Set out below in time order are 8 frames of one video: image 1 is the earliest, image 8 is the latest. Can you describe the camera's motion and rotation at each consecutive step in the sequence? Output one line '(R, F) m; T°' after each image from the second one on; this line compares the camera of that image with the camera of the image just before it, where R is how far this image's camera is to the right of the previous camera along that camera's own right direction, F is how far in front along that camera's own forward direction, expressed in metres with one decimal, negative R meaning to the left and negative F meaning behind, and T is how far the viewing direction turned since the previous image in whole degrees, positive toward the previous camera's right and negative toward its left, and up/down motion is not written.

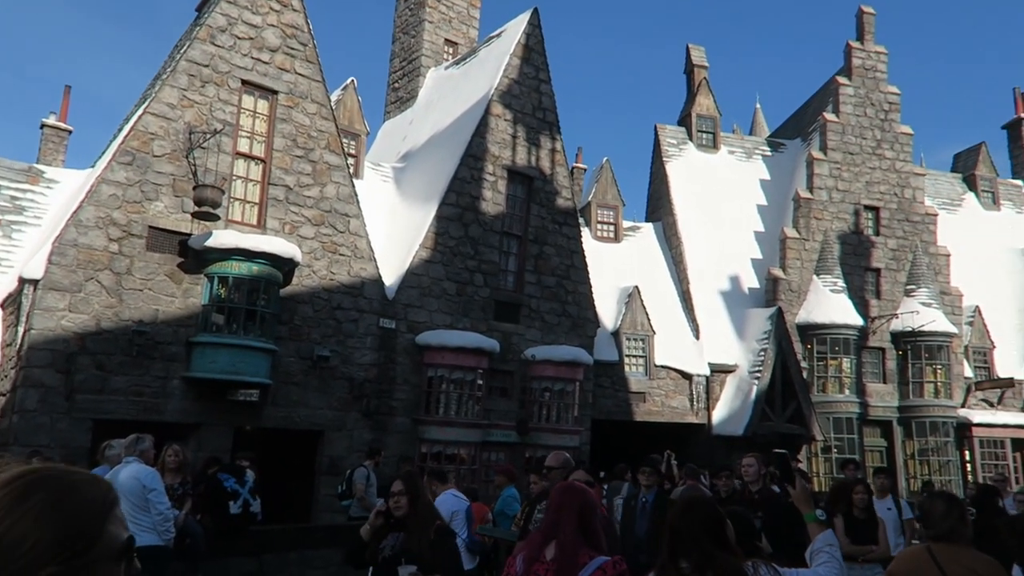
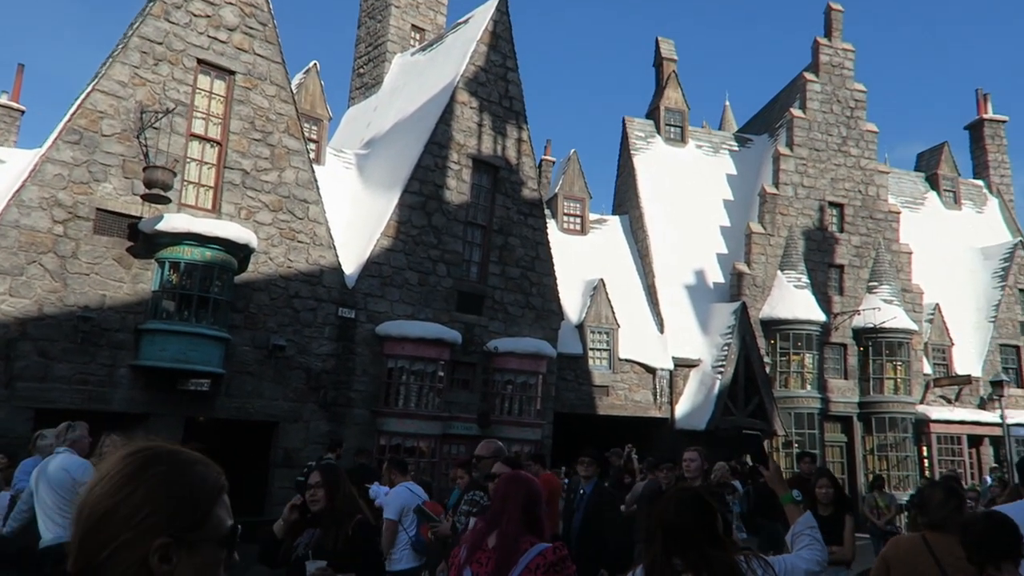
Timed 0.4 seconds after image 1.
(+0.1, +0.2) m; +2°
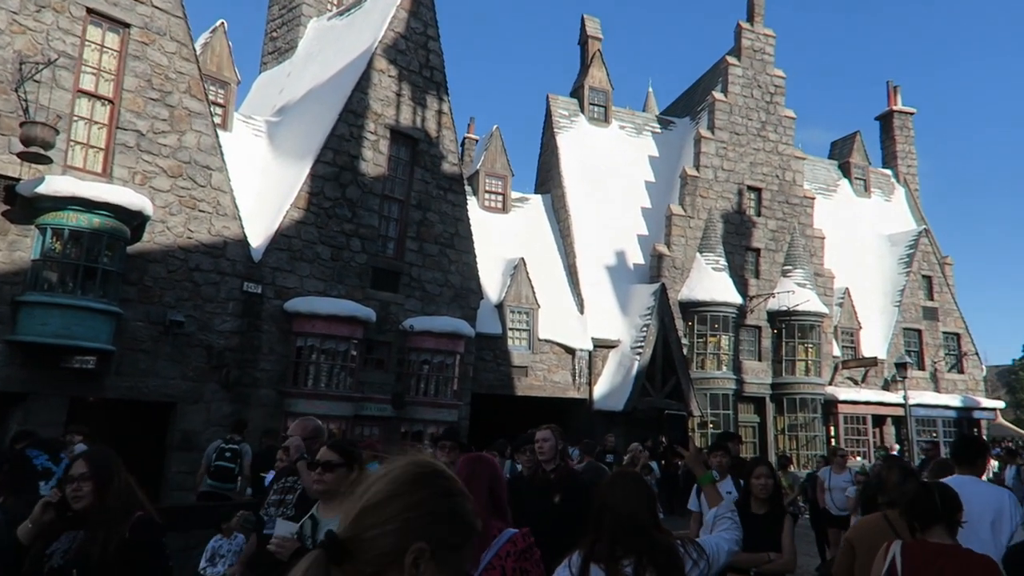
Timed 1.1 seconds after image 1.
(+0.1, +0.4) m; +6°
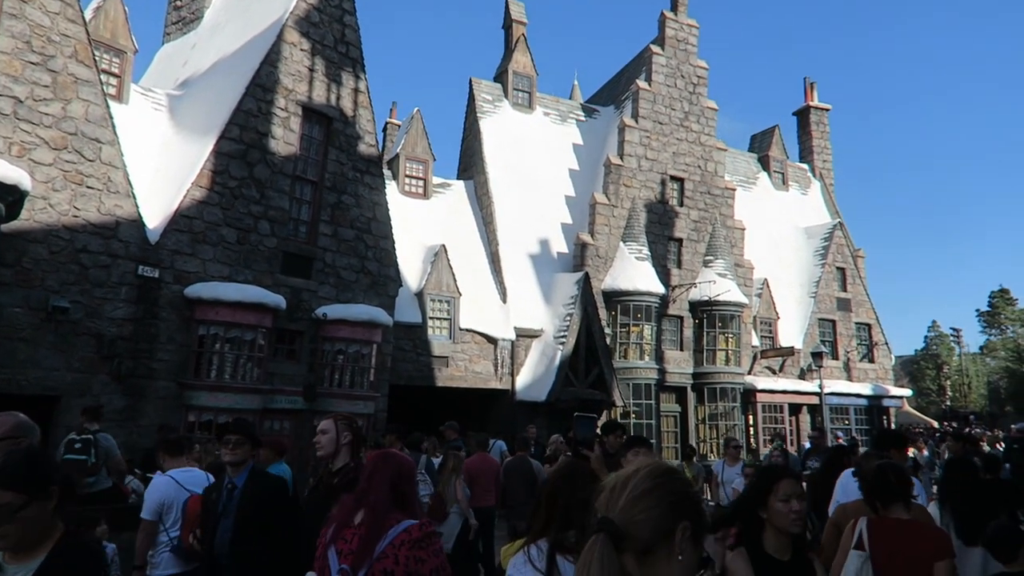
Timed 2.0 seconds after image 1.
(+0.1, +0.4) m; +5°
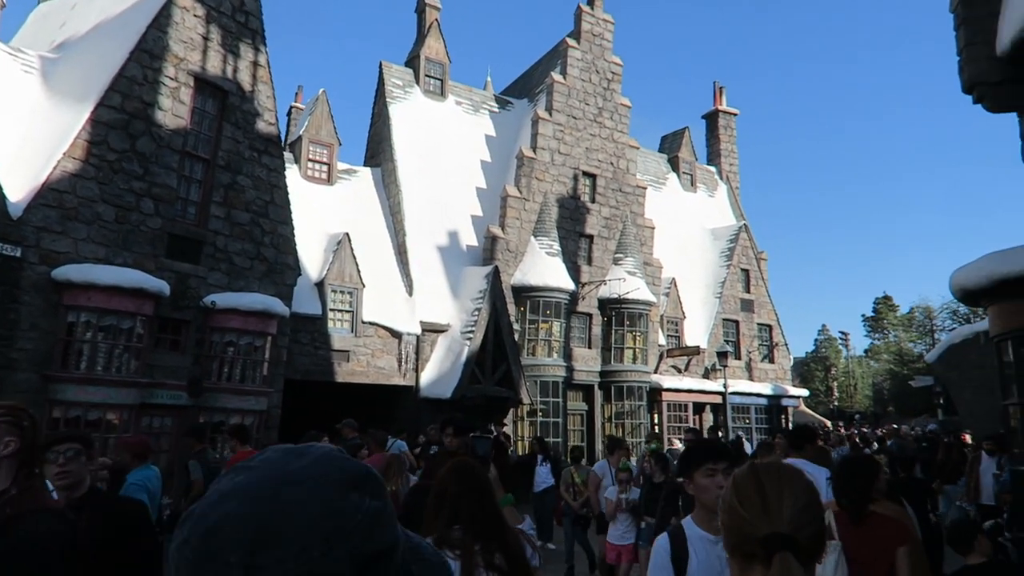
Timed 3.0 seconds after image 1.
(0.0, +0.5) m; +7°
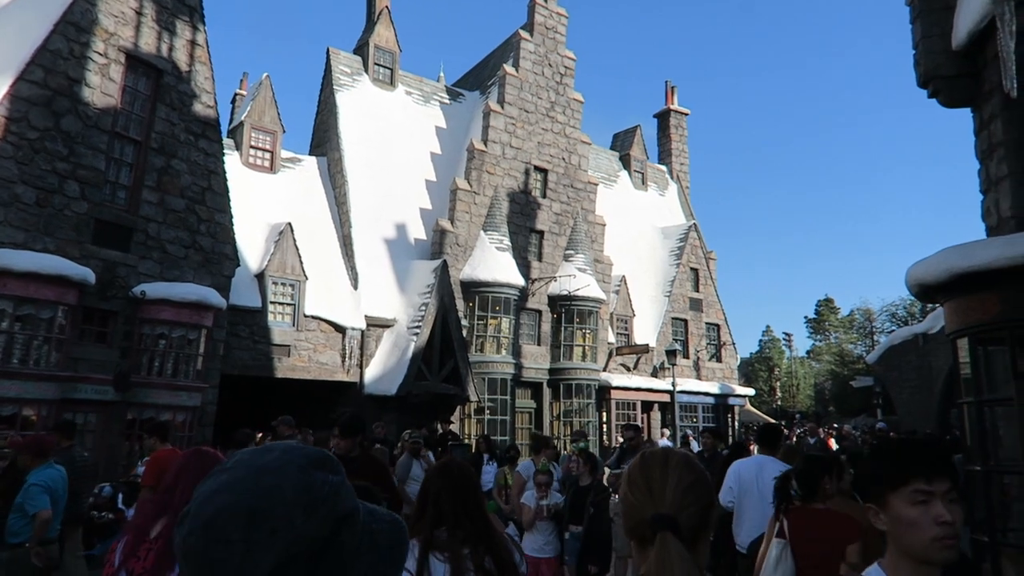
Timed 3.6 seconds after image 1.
(0.0, +0.3) m; +4°
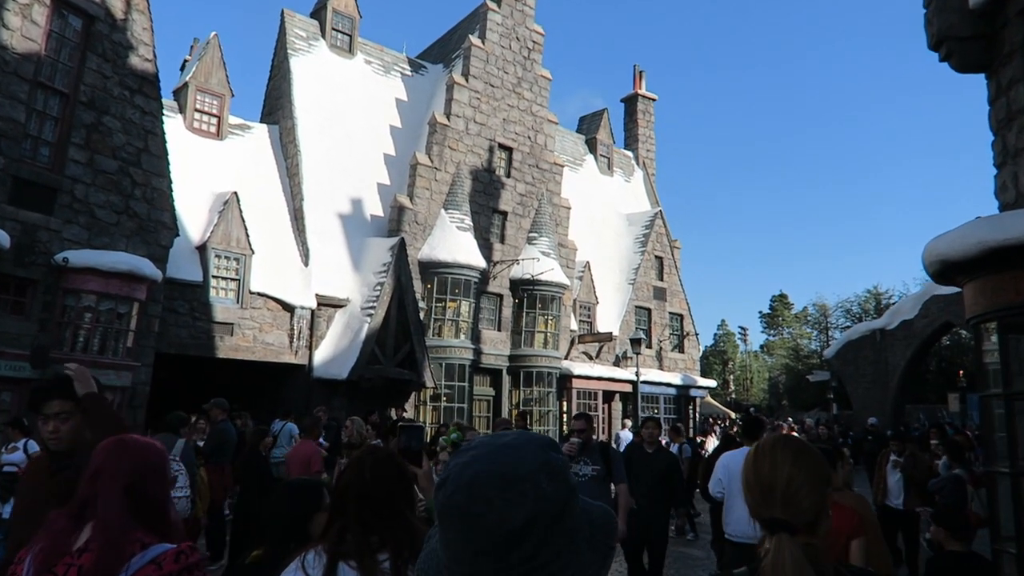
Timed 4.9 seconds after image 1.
(-0.1, +0.7) m; +3°
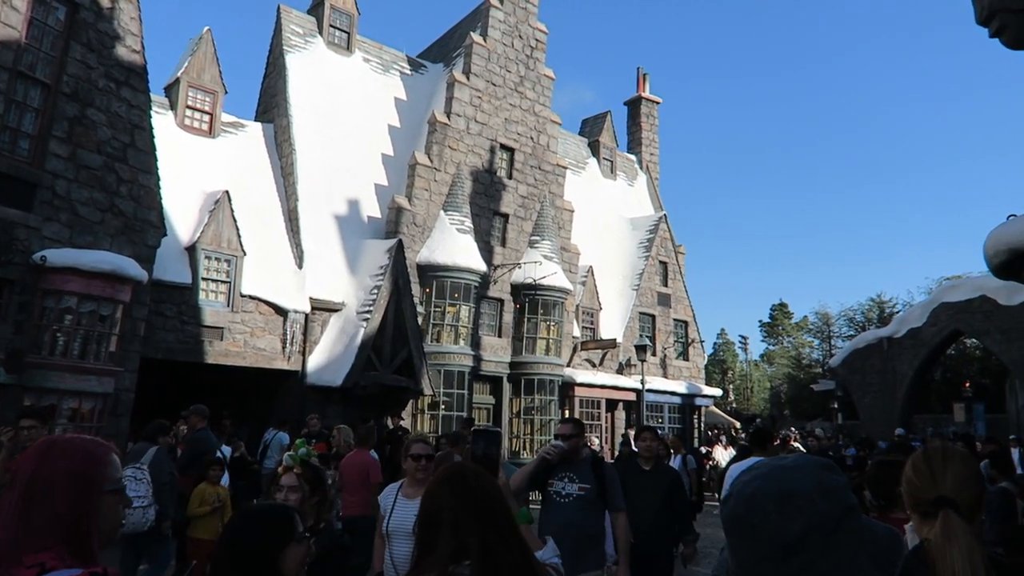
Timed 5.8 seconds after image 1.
(-0.1, +0.5) m; 0°
